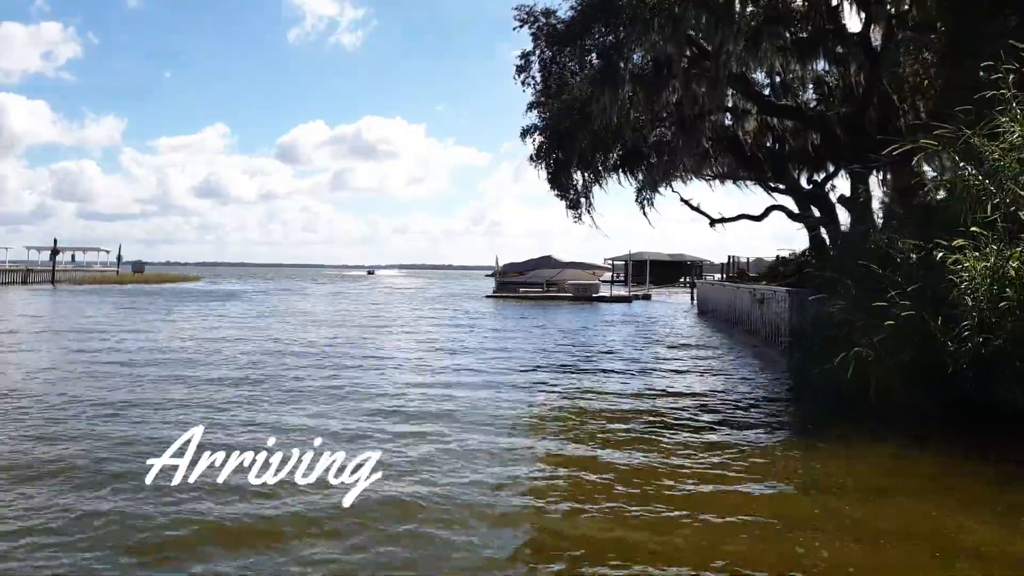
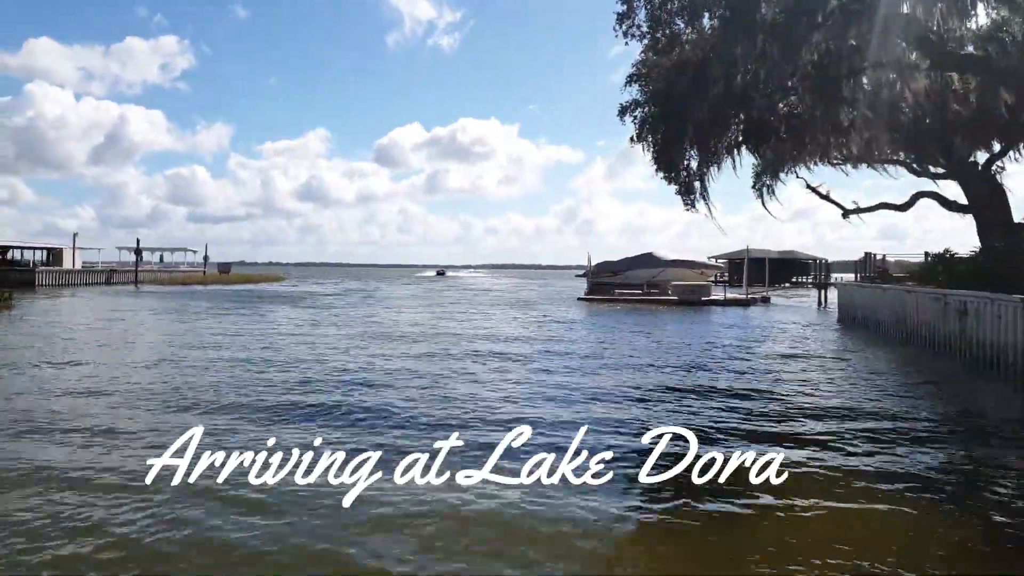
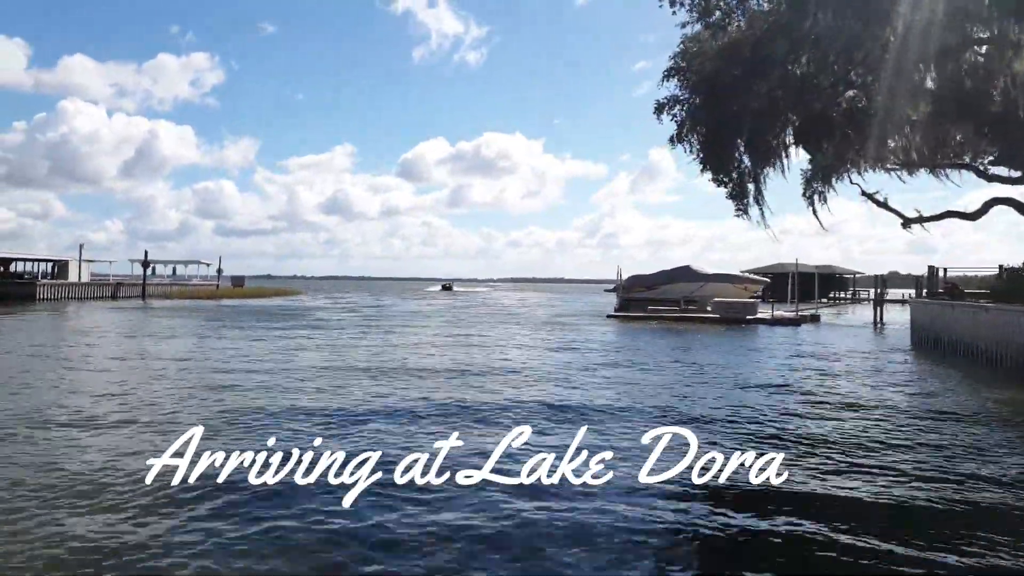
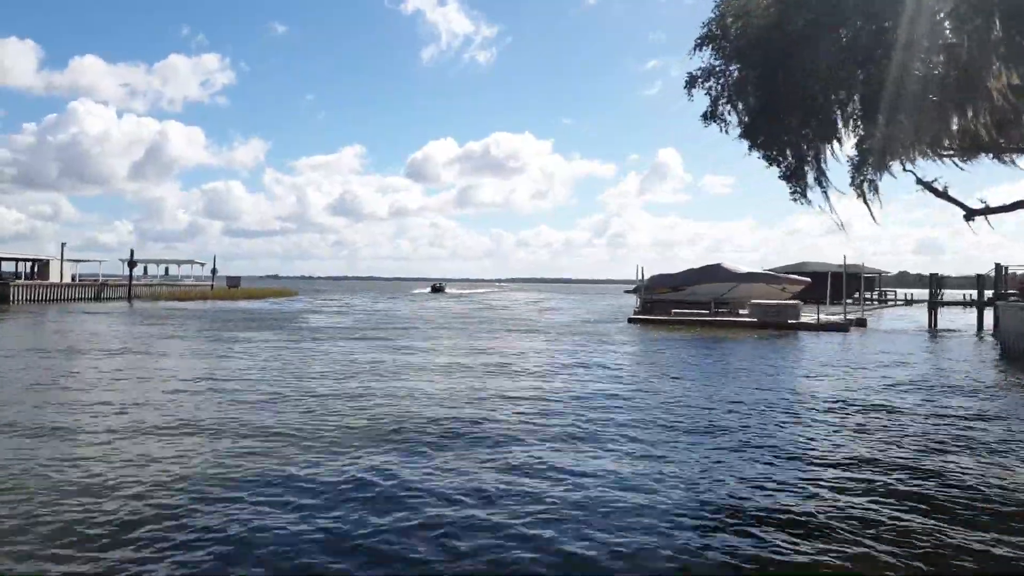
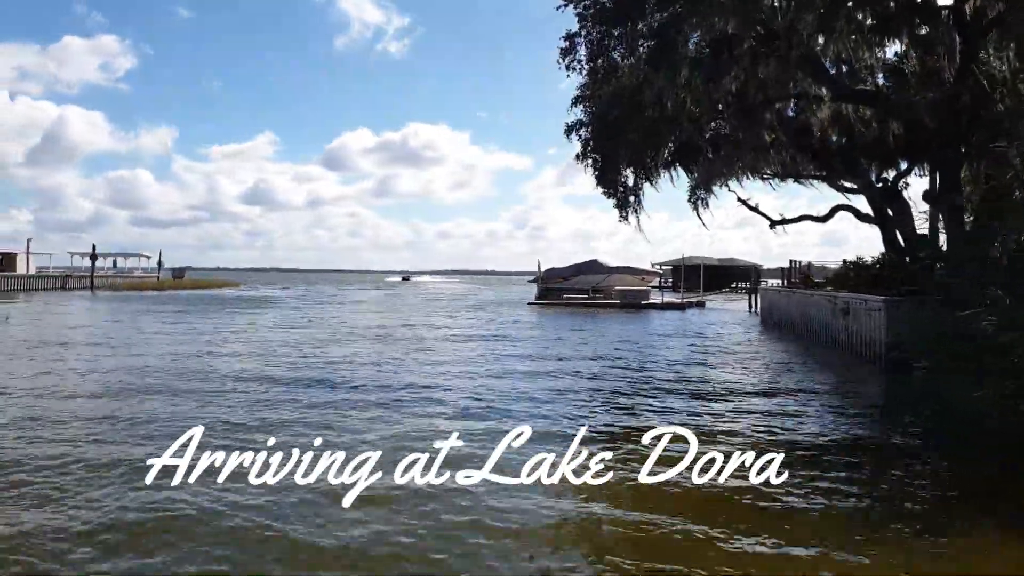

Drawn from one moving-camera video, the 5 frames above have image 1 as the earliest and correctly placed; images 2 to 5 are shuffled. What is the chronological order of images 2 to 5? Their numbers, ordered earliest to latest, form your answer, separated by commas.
5, 2, 3, 4
